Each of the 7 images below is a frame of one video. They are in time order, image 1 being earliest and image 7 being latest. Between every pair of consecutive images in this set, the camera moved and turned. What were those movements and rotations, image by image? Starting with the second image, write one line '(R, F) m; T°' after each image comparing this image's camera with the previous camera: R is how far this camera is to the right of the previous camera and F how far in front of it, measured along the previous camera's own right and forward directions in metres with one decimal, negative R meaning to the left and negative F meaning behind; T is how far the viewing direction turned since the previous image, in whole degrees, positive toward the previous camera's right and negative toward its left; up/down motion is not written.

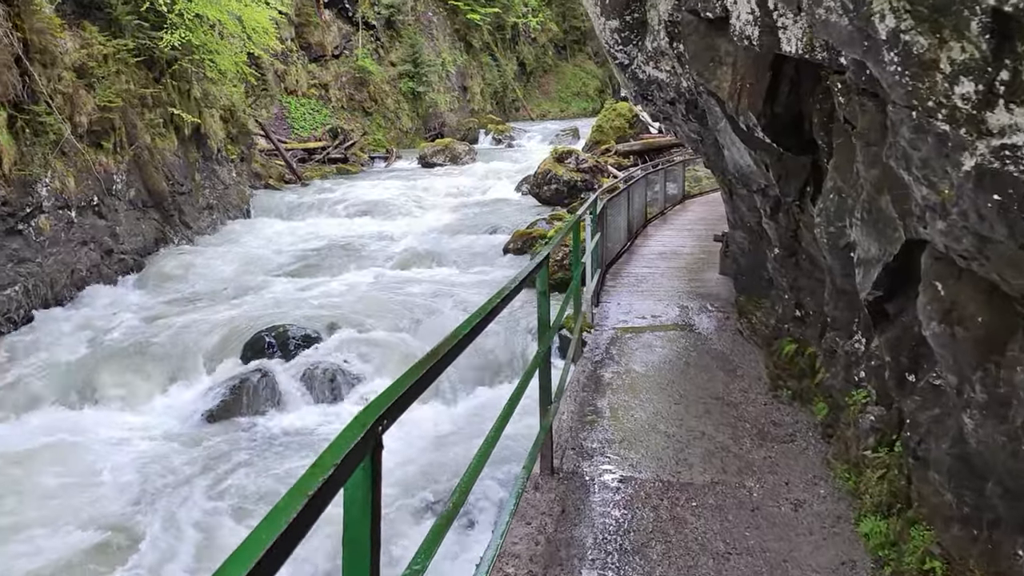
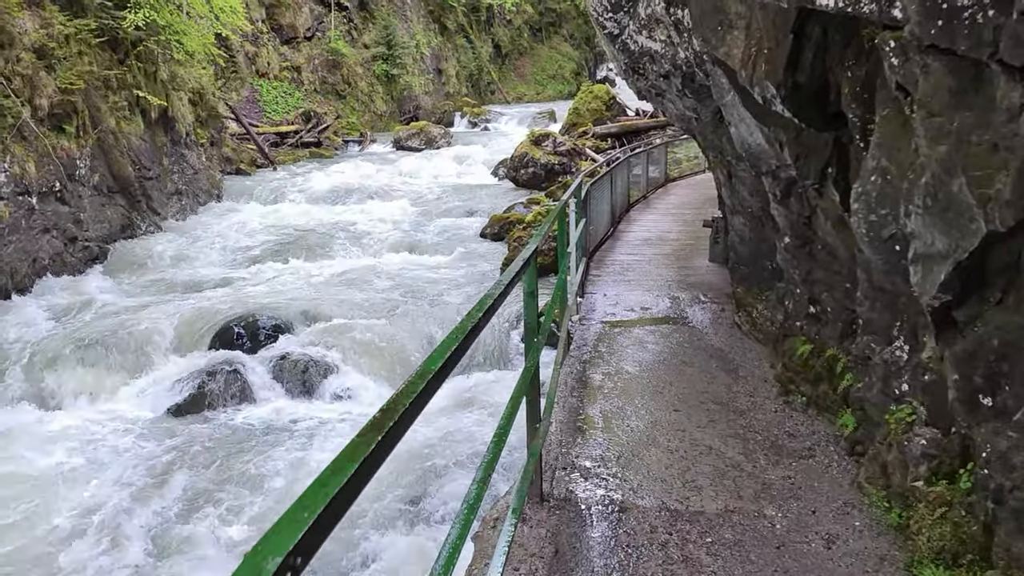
(0.0, +0.5) m; +1°
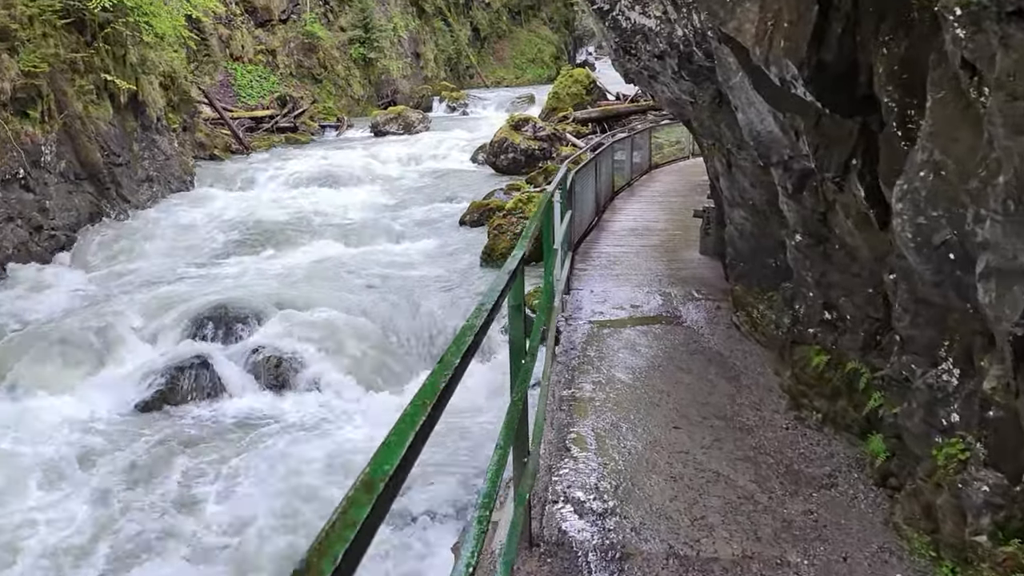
(0.0, +0.5) m; +1°
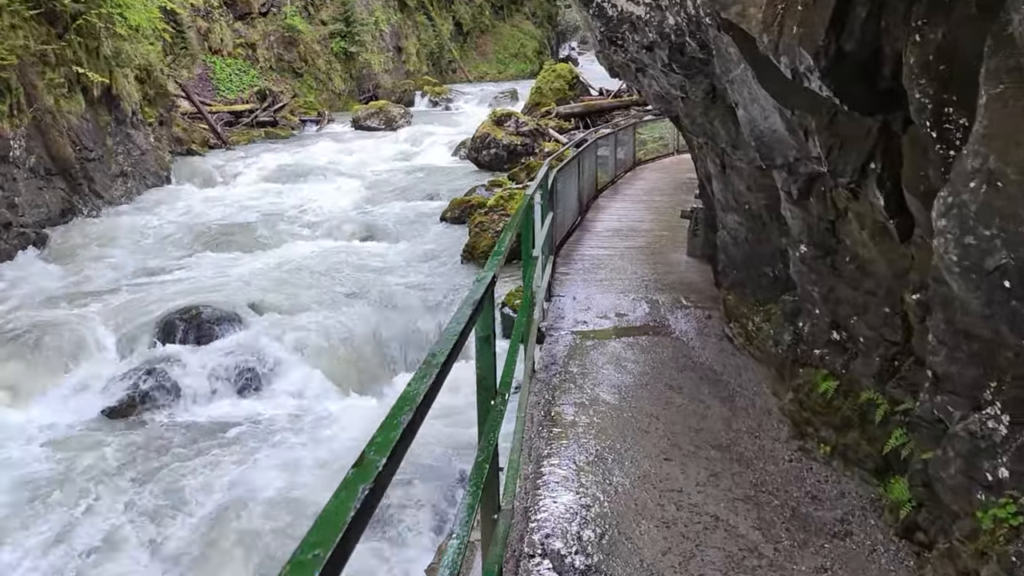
(0.0, +0.4) m; +1°
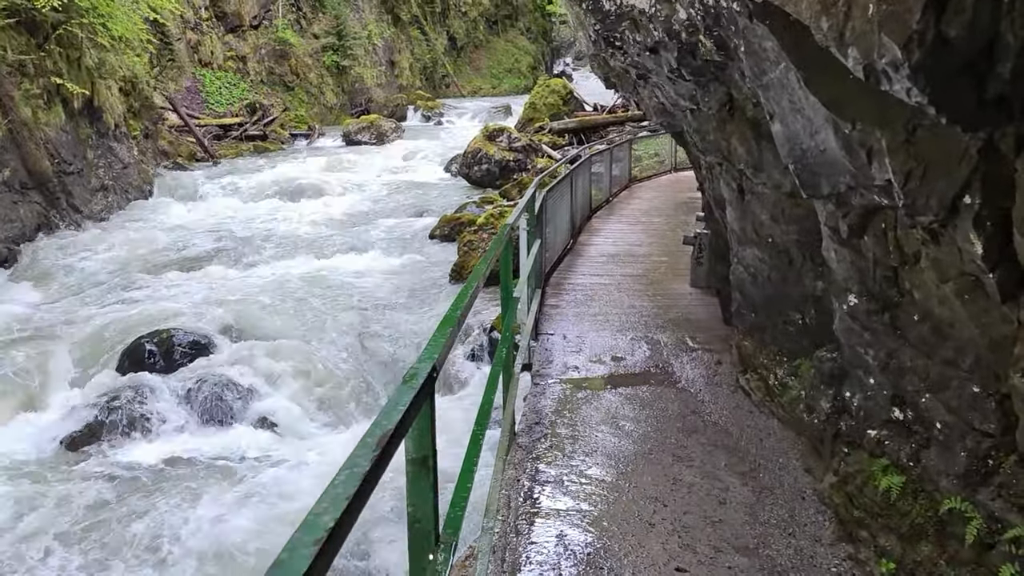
(+0.1, +0.8) m; 0°
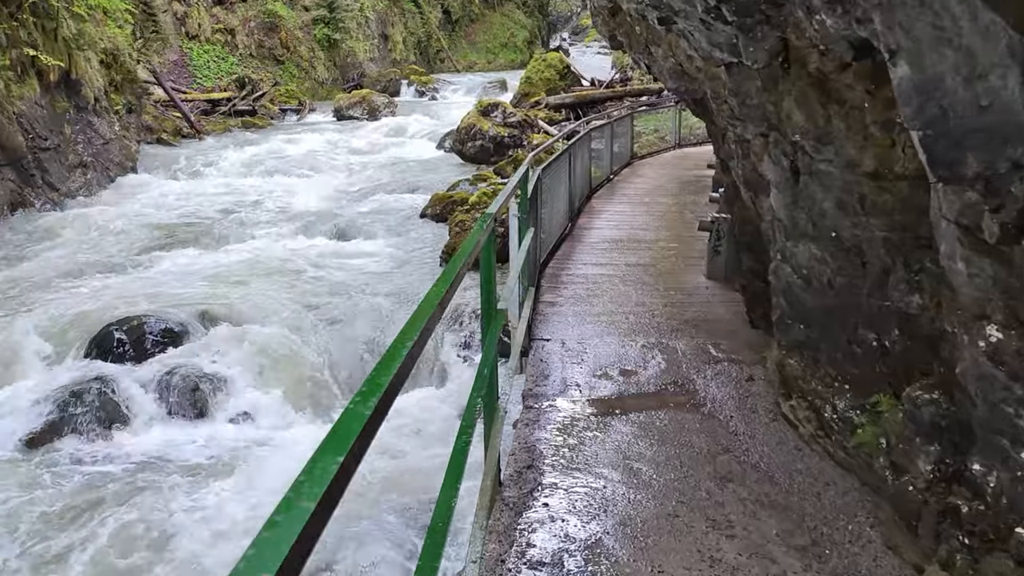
(0.0, +0.9) m; 0°
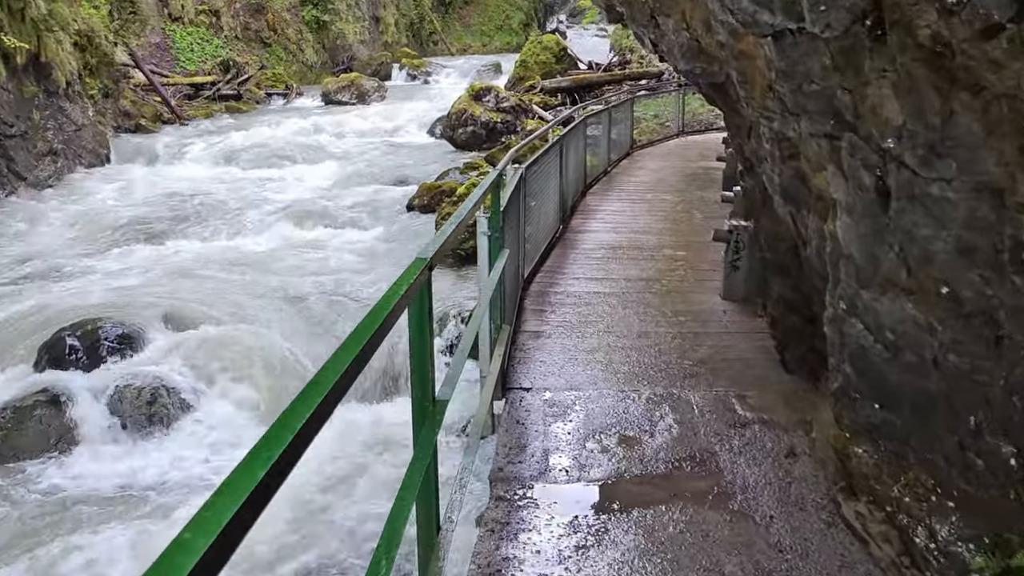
(+0.1, +1.0) m; 0°
